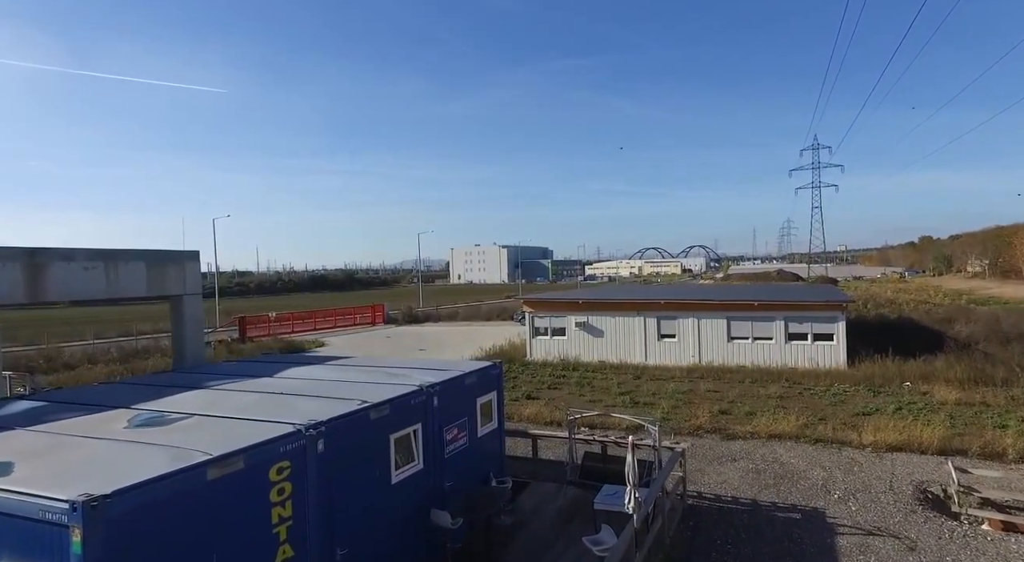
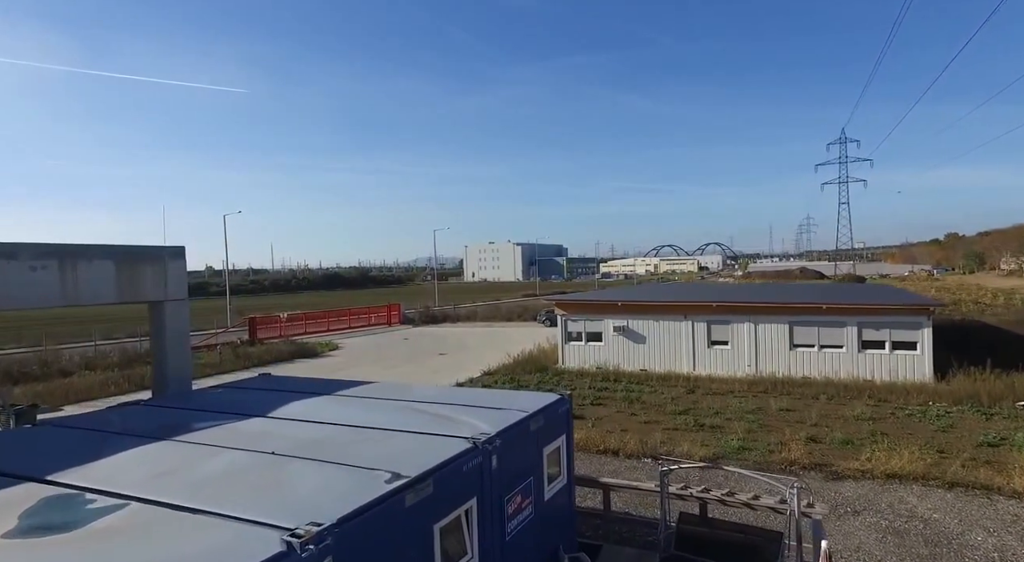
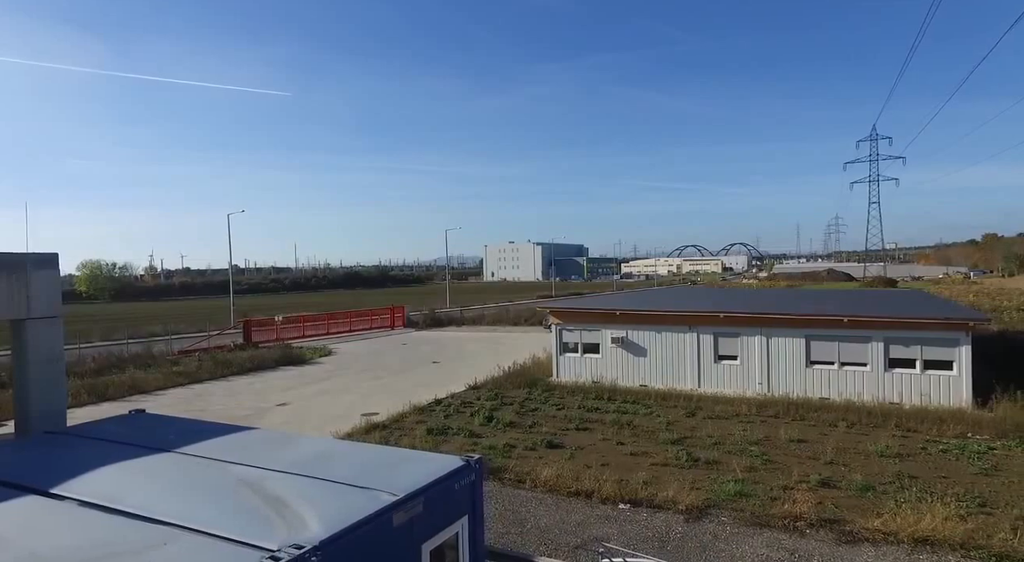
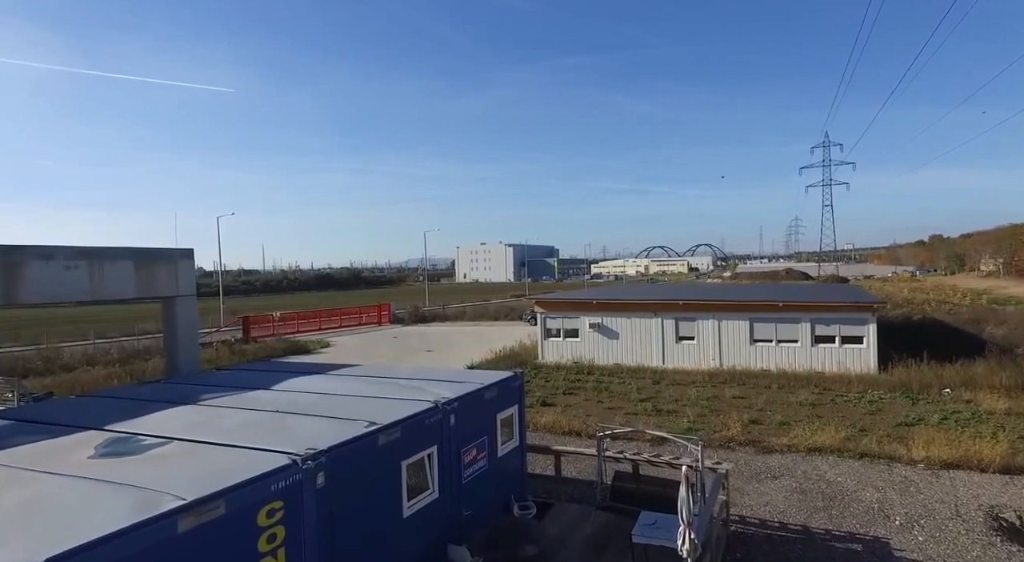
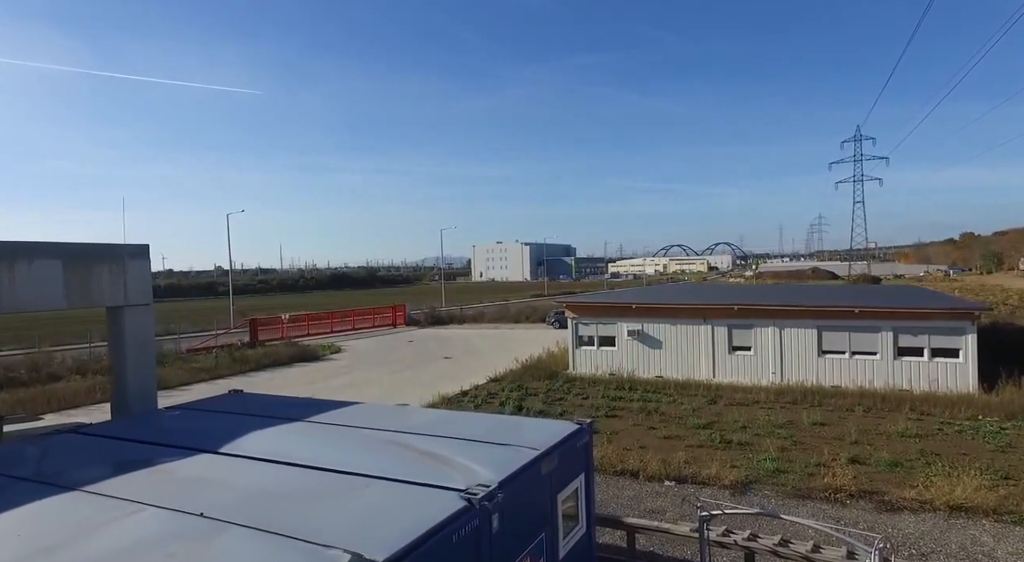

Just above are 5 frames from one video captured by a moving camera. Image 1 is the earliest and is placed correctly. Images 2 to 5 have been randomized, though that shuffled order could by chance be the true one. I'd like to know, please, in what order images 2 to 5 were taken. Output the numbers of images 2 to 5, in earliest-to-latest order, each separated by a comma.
4, 2, 5, 3
